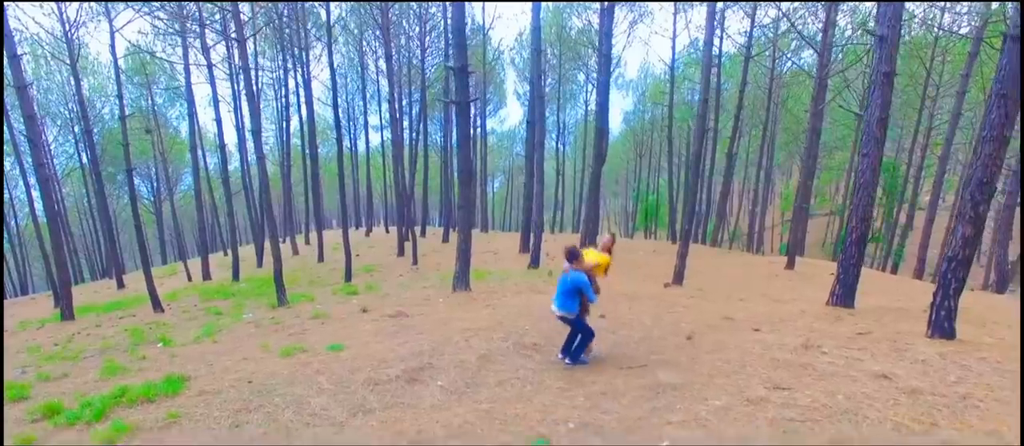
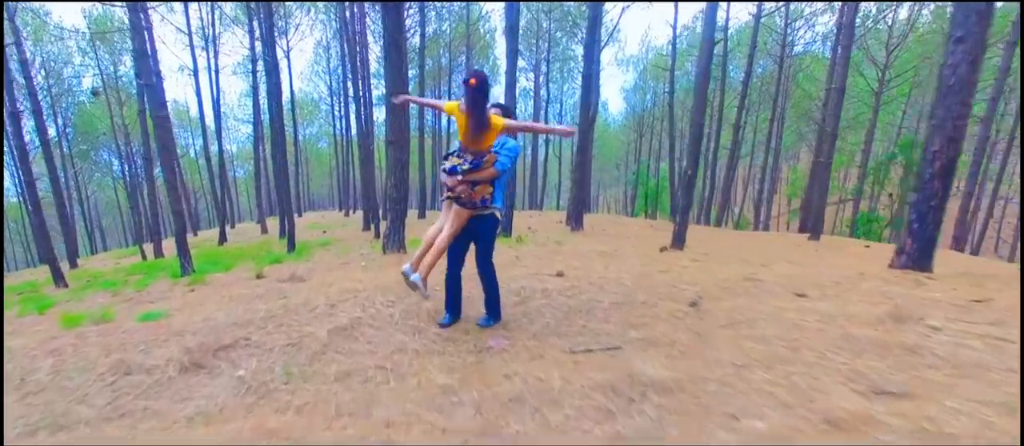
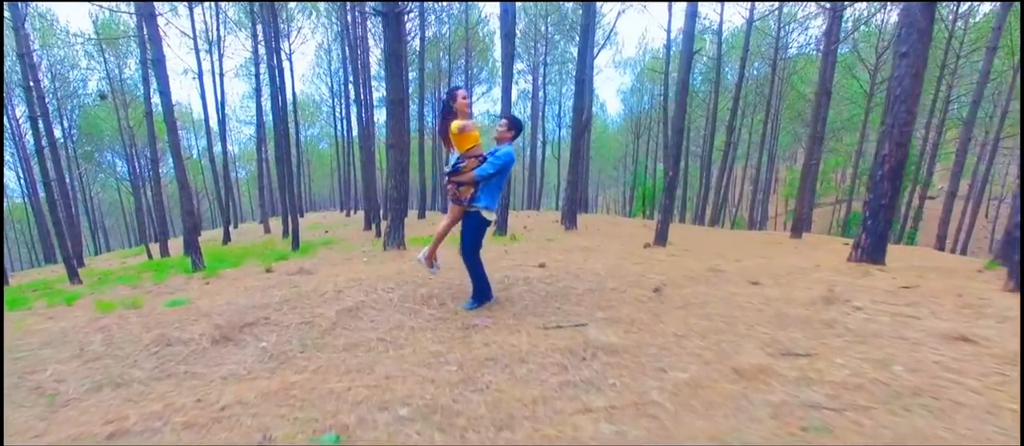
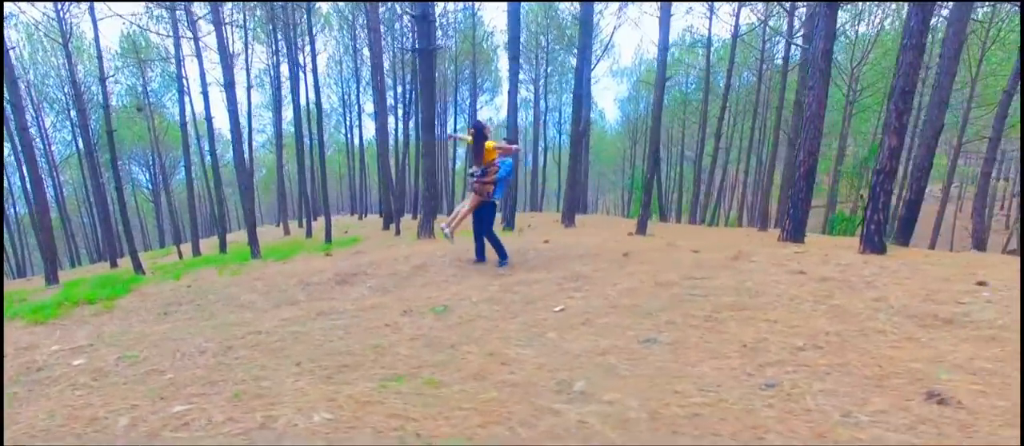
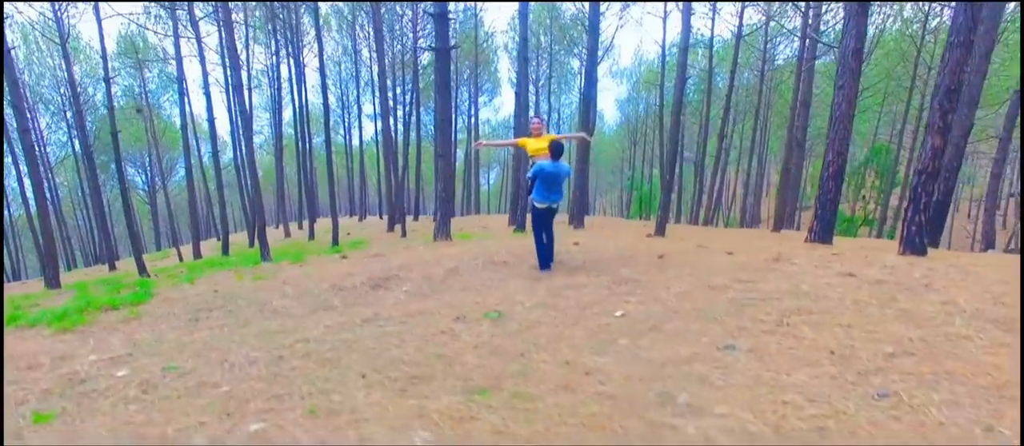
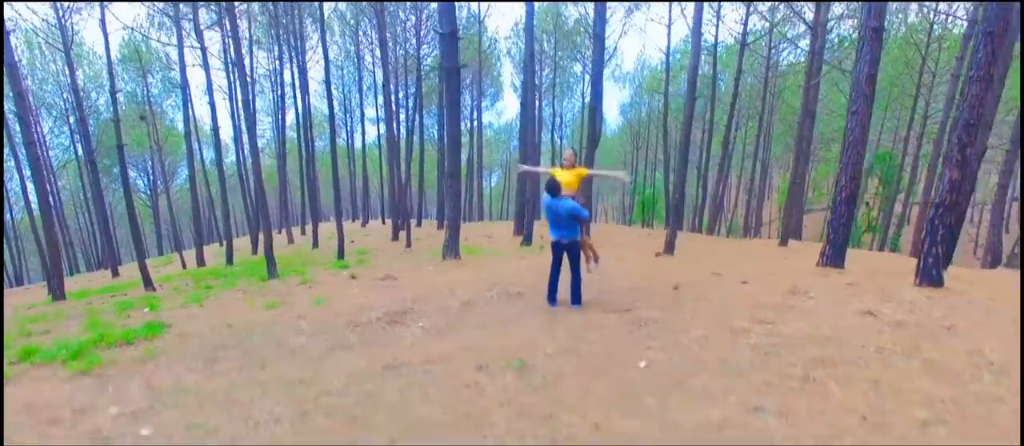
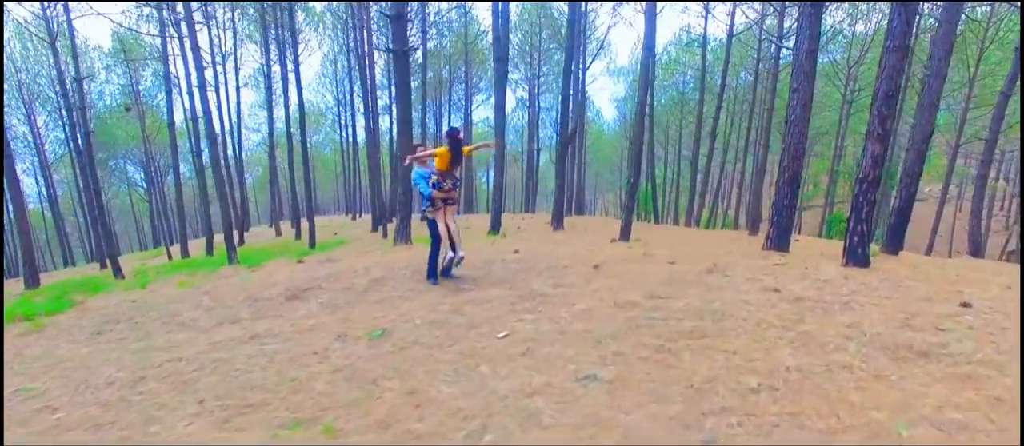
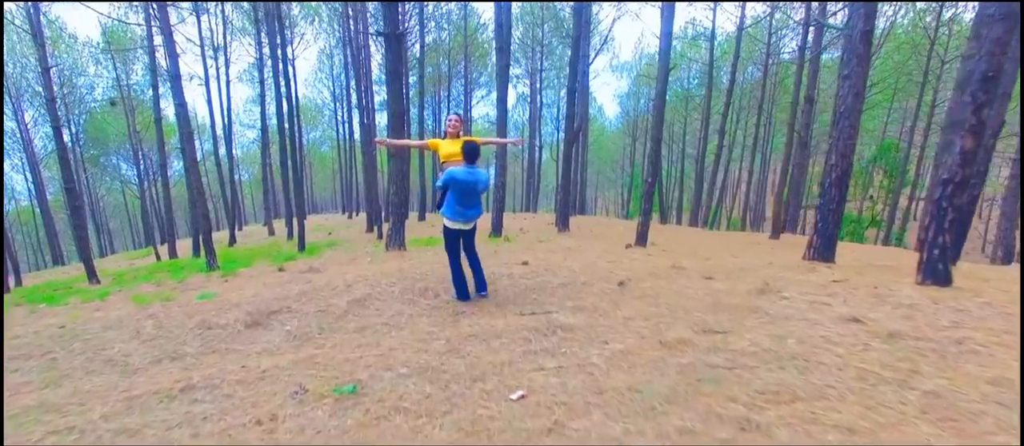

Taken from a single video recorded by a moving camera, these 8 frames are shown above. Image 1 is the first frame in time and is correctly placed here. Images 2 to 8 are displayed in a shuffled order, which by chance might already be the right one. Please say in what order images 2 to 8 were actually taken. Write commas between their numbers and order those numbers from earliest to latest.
6, 5, 4, 7, 8, 3, 2
